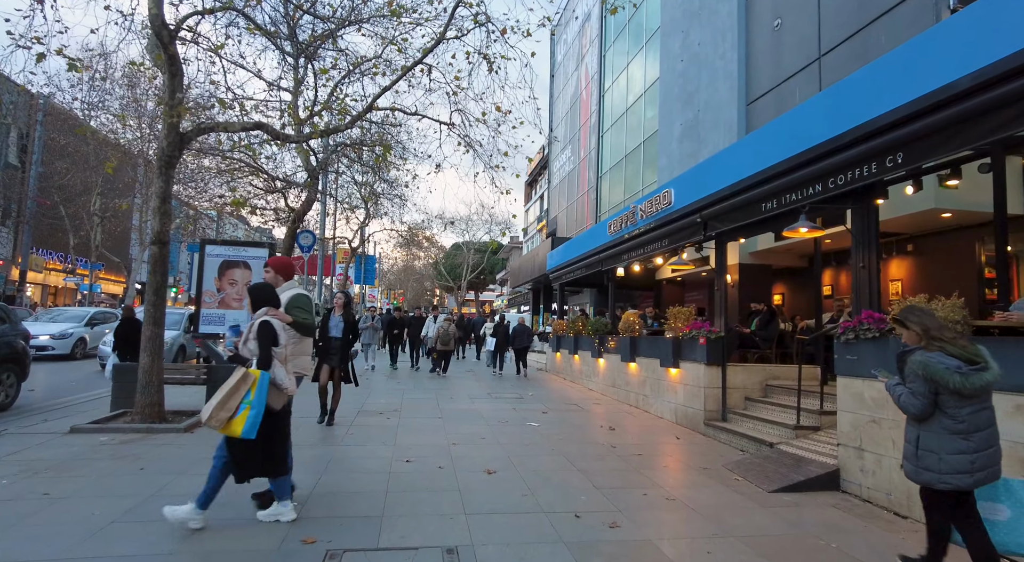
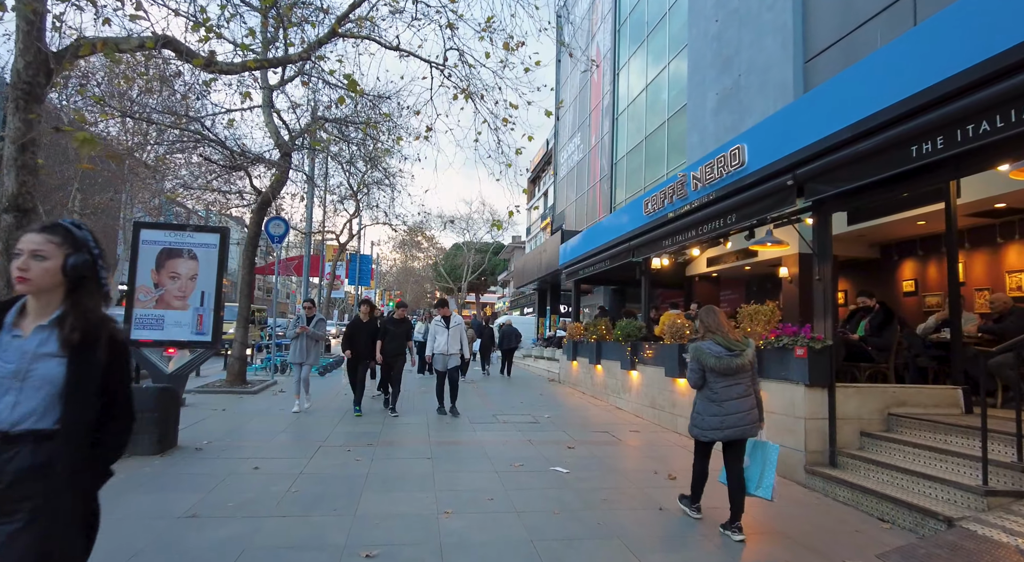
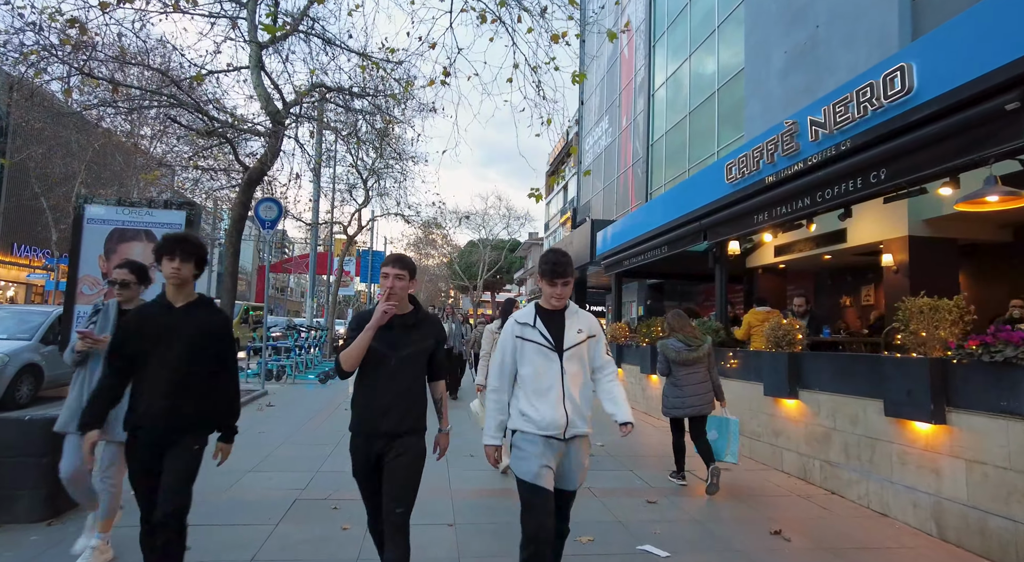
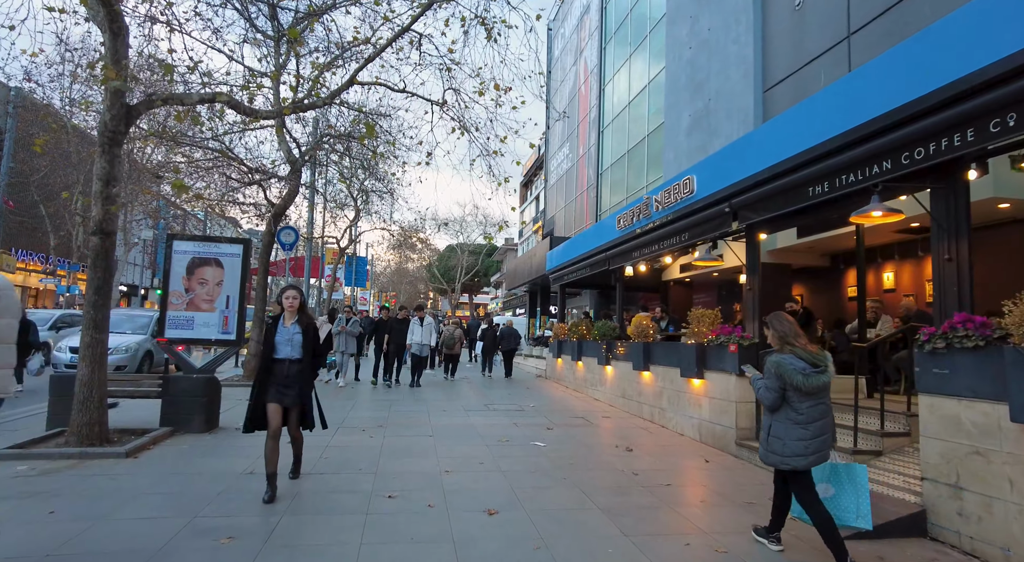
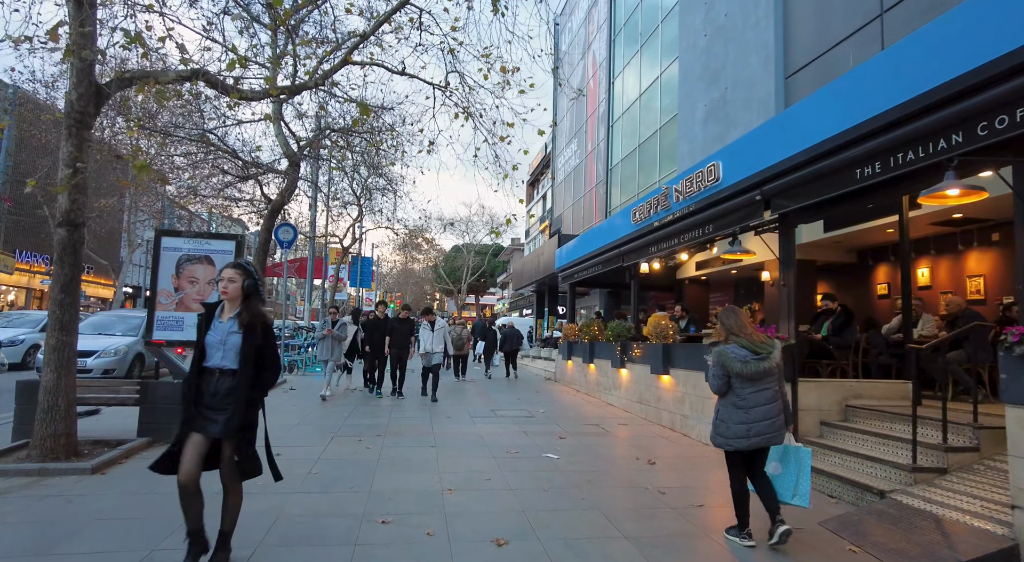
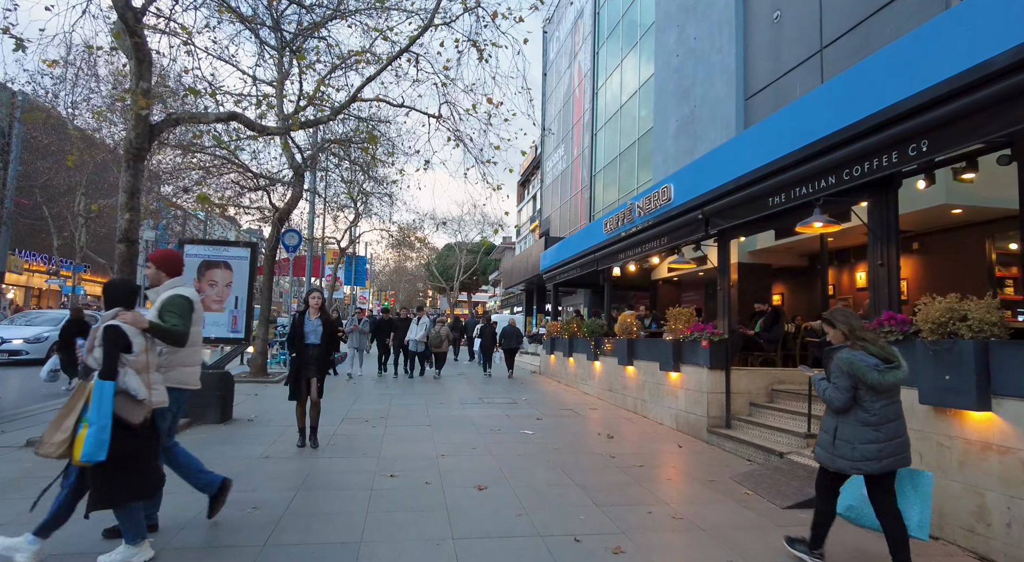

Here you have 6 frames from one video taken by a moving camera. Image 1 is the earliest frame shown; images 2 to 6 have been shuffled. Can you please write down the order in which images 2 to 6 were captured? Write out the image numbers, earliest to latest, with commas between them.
6, 4, 5, 2, 3
